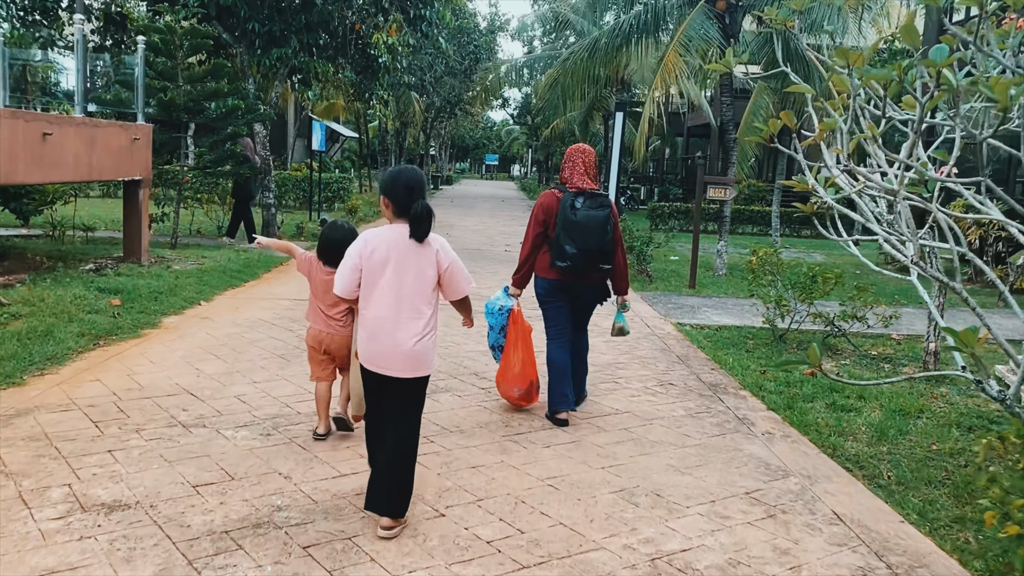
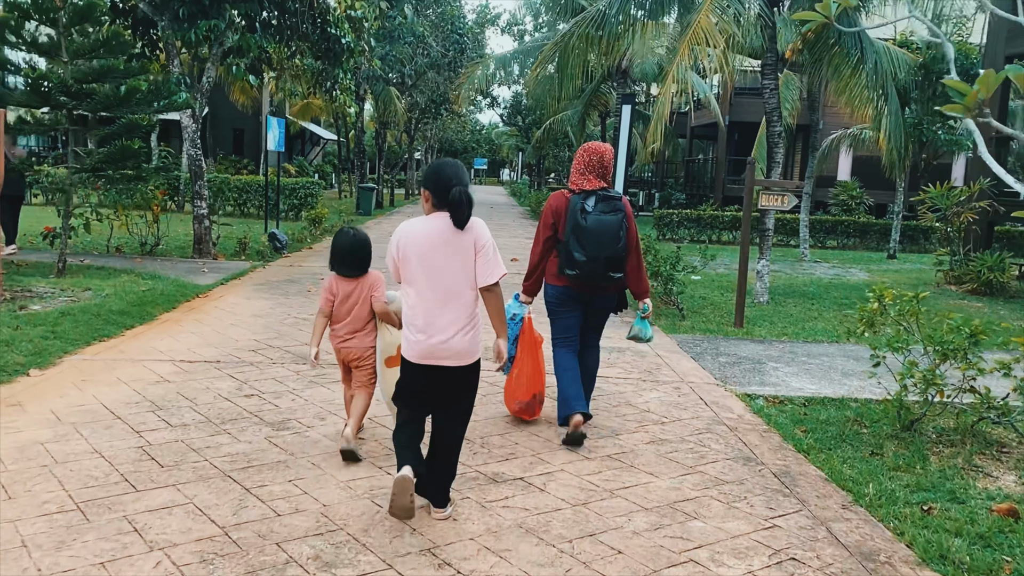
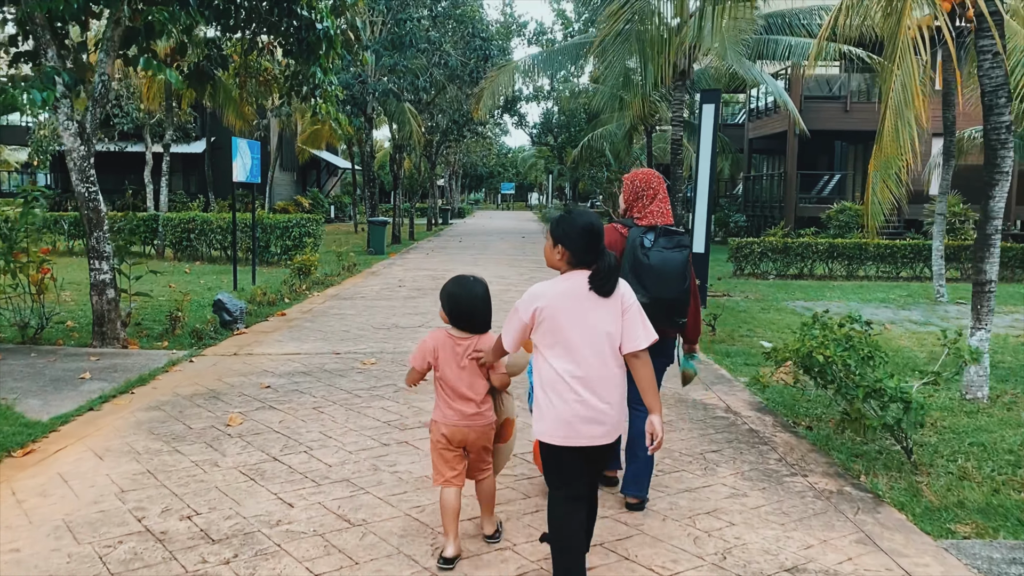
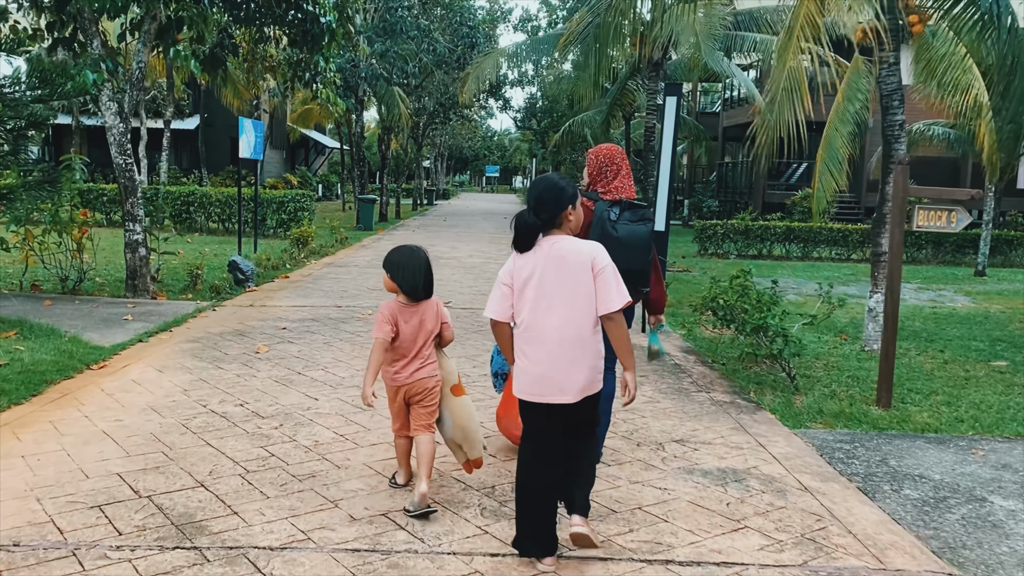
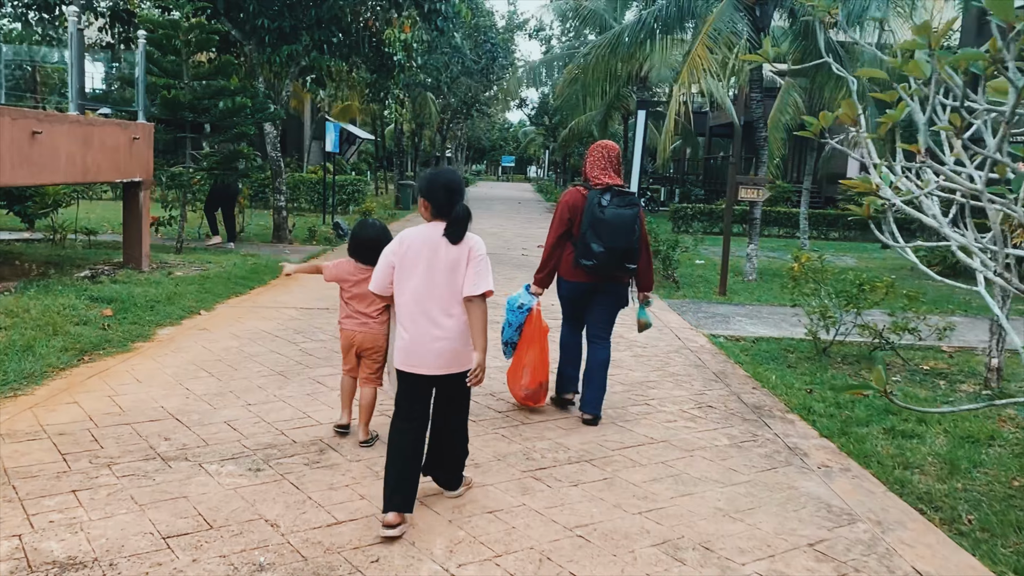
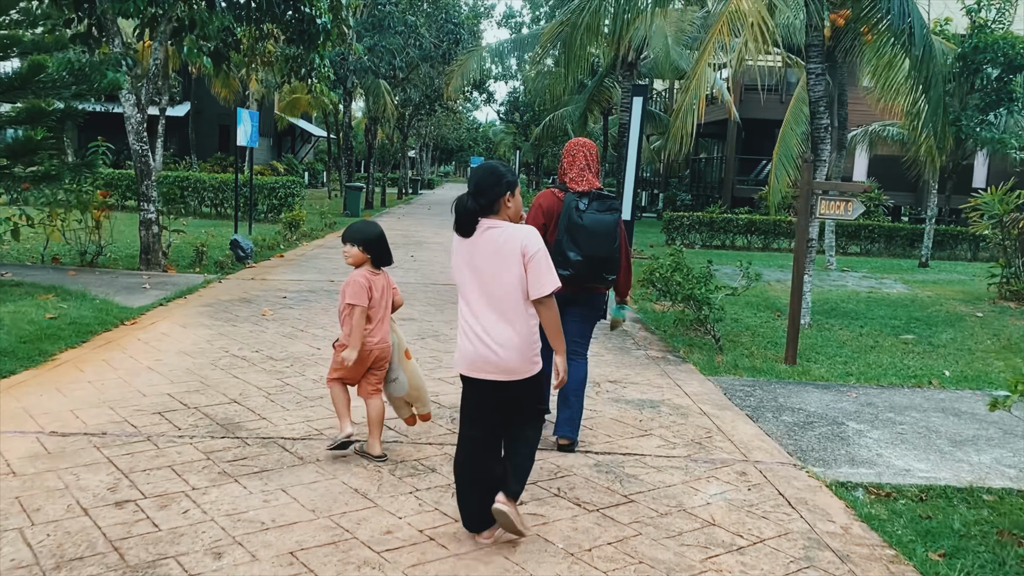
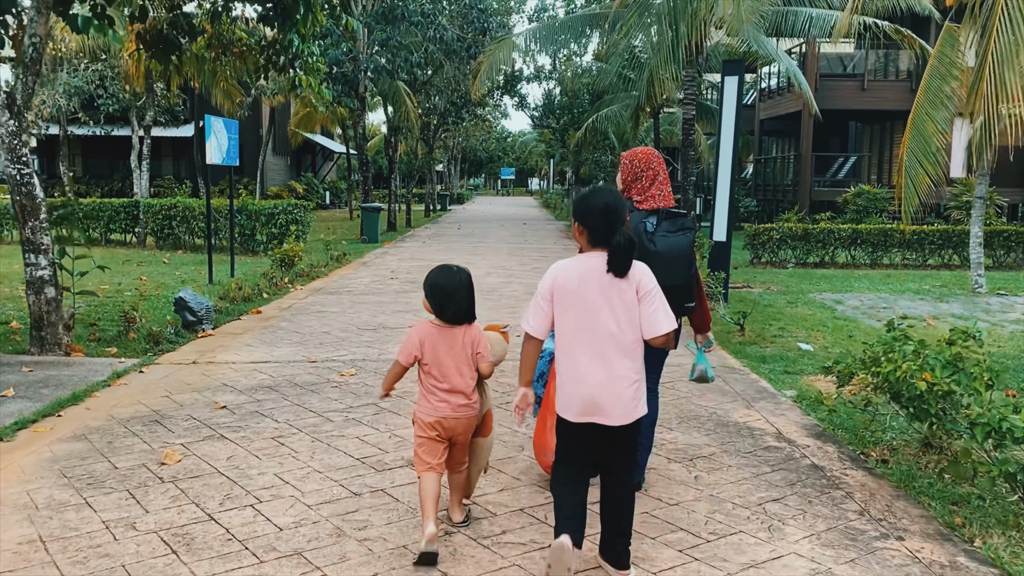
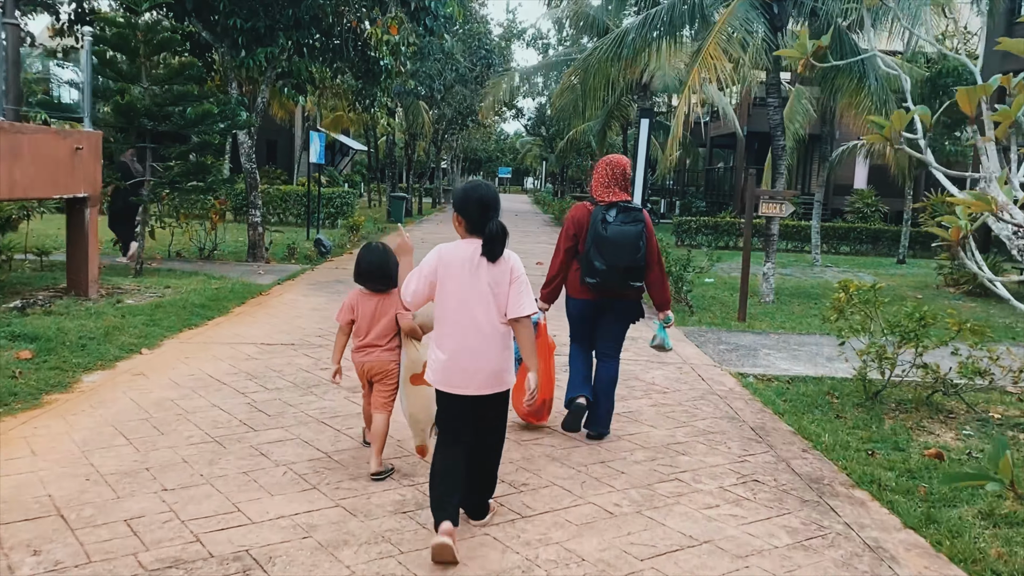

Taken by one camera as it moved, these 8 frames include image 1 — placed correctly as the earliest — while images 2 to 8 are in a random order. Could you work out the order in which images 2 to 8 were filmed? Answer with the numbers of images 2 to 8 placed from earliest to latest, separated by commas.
5, 8, 2, 6, 4, 3, 7
